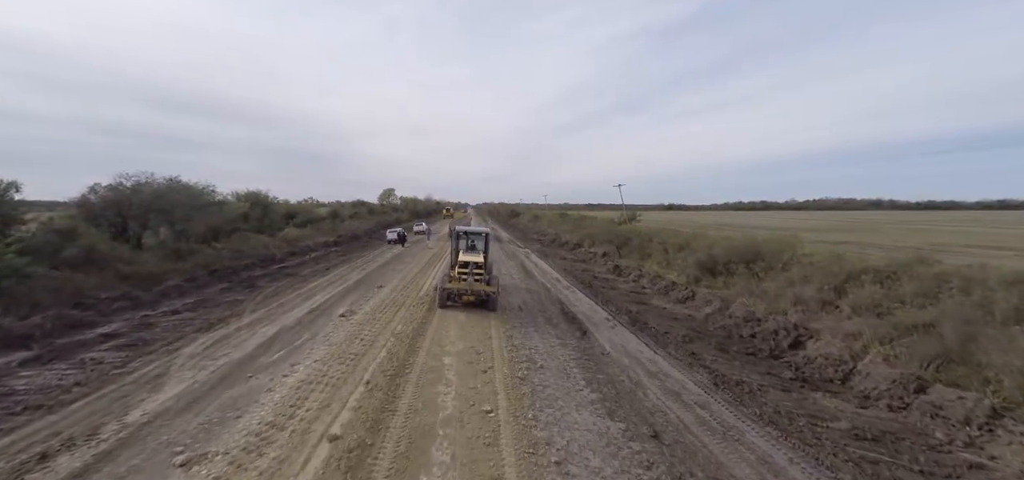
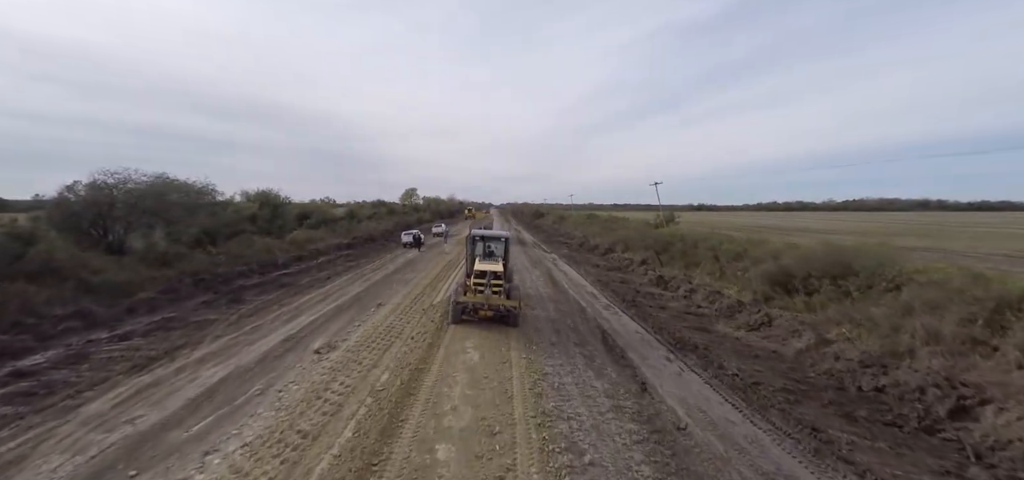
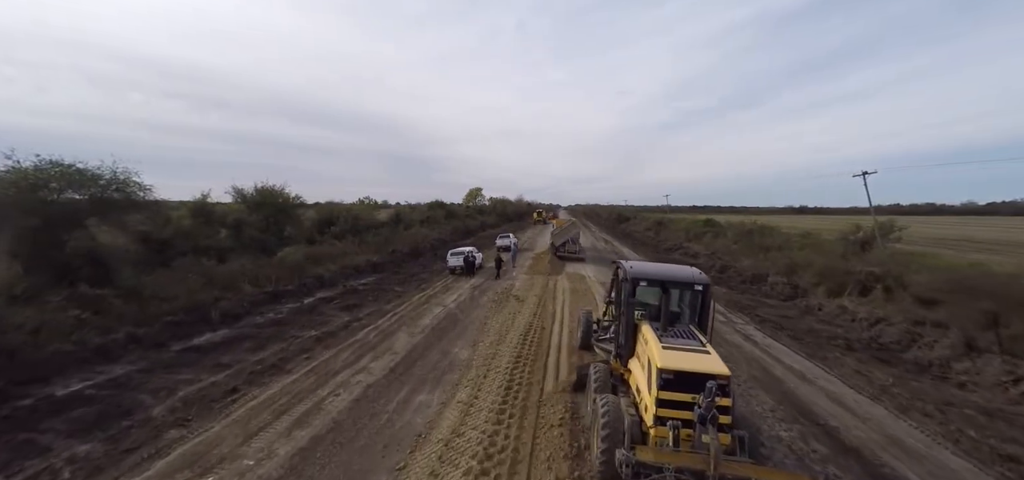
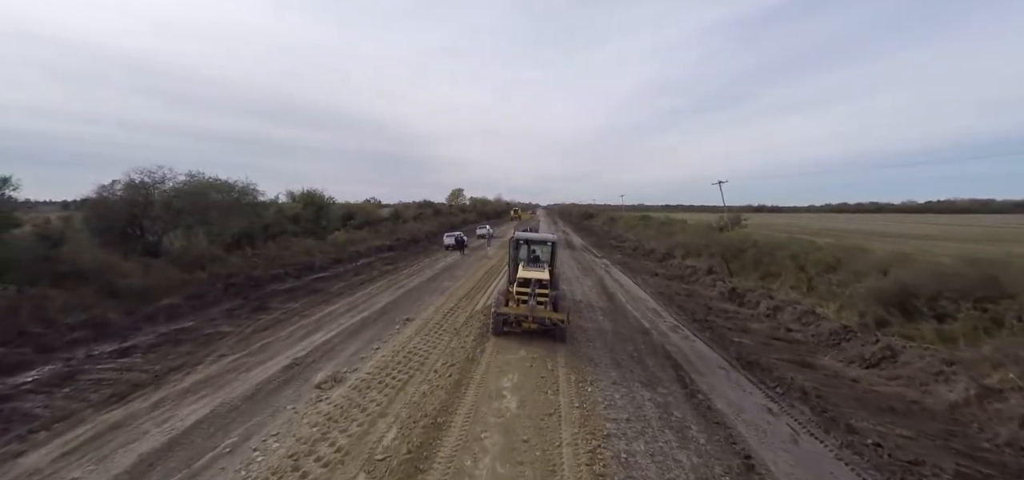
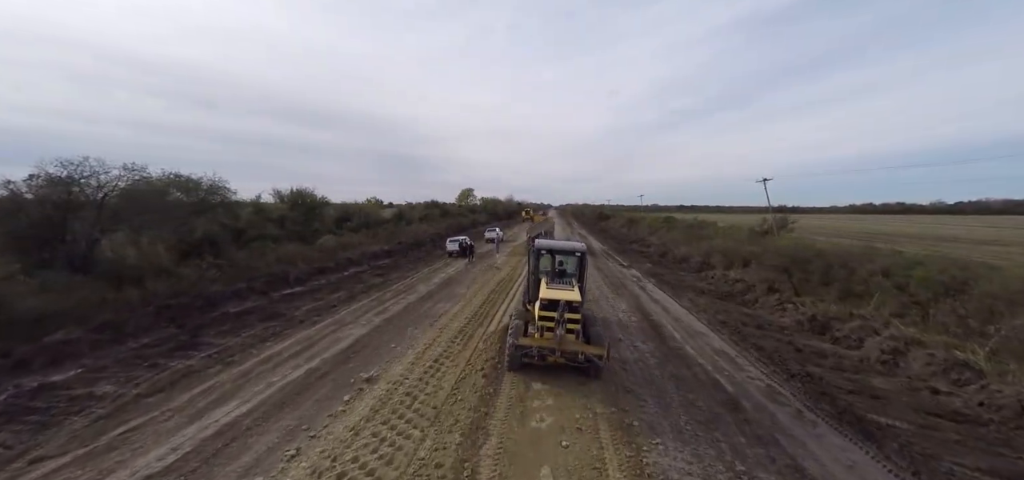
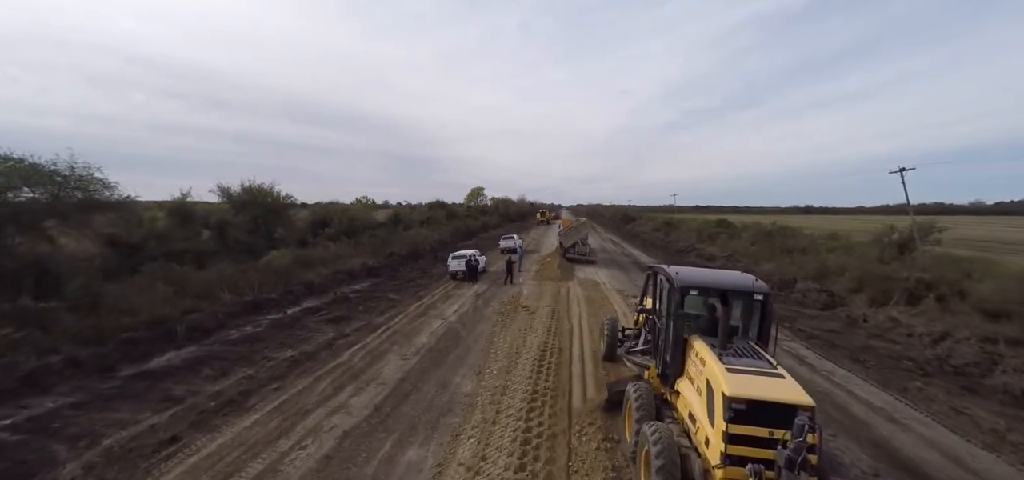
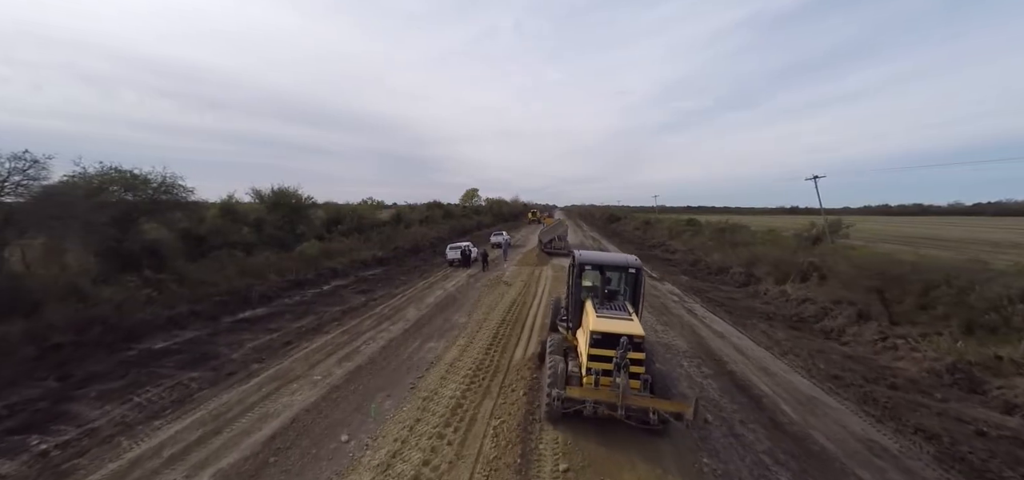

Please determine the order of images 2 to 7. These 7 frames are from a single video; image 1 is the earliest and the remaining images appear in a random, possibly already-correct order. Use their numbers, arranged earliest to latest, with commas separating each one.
2, 4, 5, 7, 3, 6
